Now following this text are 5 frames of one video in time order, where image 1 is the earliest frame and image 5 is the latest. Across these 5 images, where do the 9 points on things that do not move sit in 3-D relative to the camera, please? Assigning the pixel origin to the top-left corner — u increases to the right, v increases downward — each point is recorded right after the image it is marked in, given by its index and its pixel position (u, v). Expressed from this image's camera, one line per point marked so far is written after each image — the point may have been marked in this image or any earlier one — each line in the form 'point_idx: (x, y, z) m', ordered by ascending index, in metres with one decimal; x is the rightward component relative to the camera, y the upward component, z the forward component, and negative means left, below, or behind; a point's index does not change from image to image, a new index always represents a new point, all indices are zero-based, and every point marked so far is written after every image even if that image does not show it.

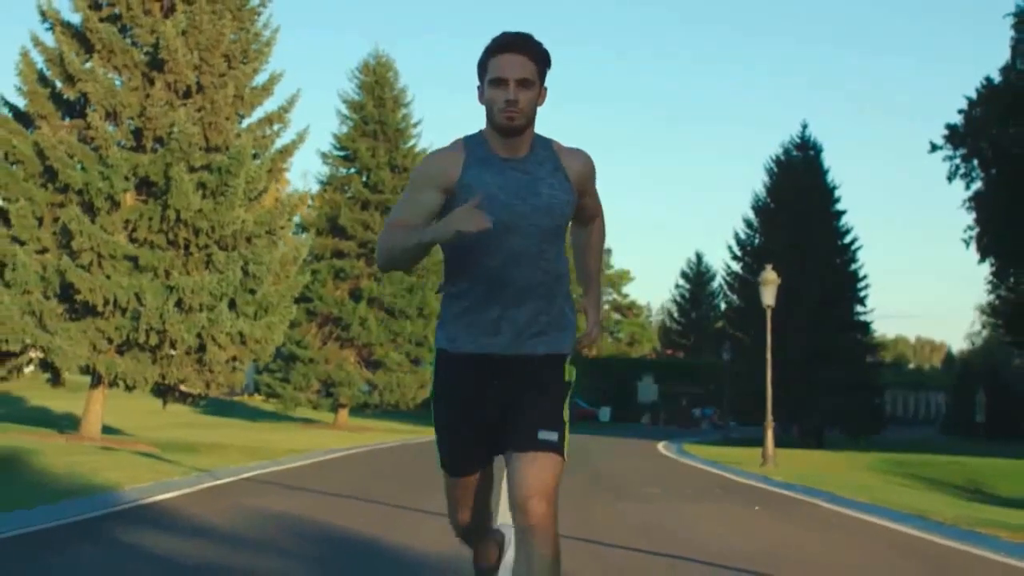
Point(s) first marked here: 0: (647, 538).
0: (+1.2, -2.1, +11.9) m
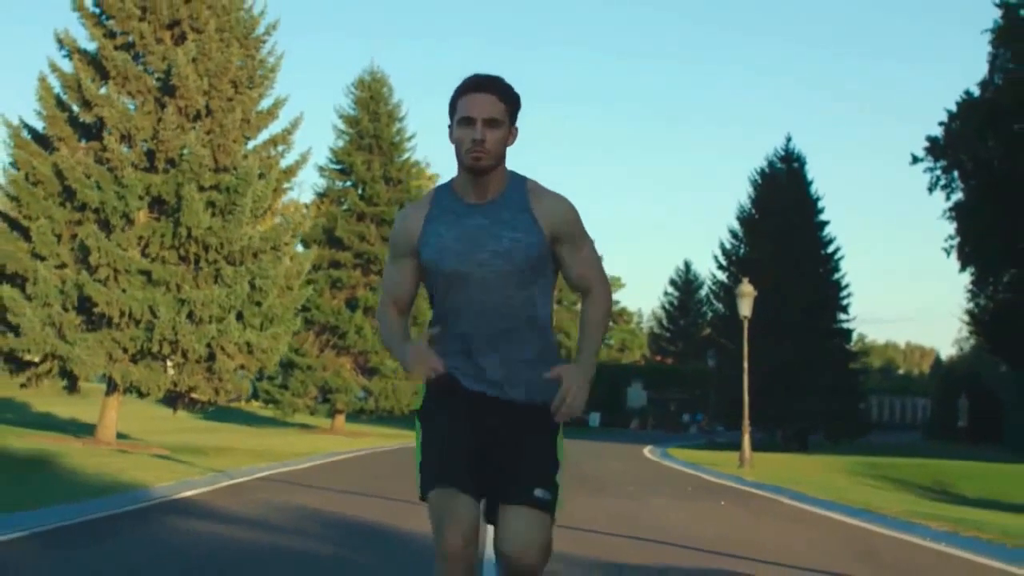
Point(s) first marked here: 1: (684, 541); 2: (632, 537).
0: (+1.1, -2.2, +13.1) m
1: (+1.5, -2.1, +12.1) m
2: (+1.1, -2.2, +12.5) m
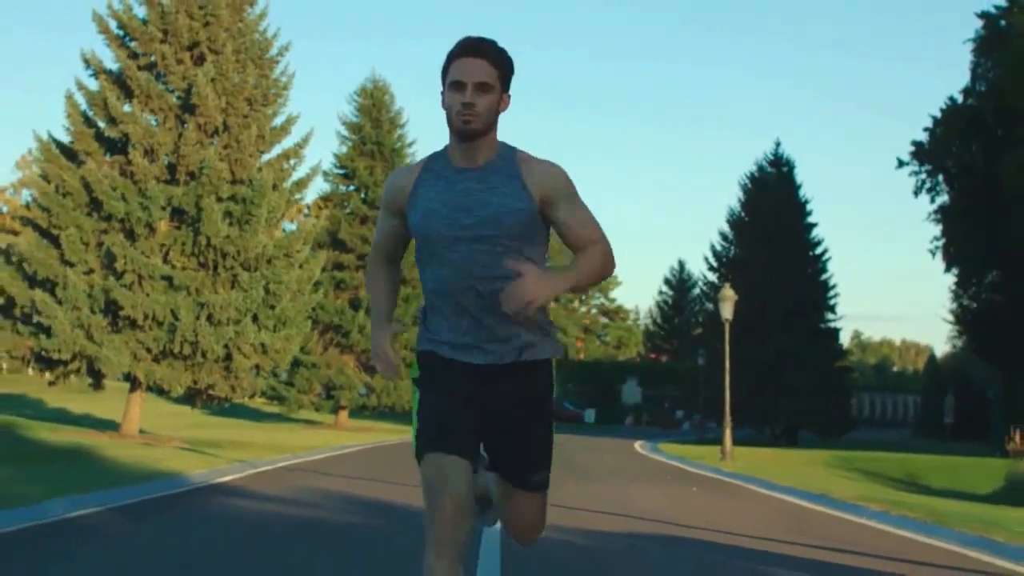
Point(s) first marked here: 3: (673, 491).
0: (+1.0, -2.3, +14.7) m
1: (+1.5, -2.2, +13.7) m
2: (+1.1, -2.3, +14.0) m
3: (+1.9, -2.5, +16.7) m
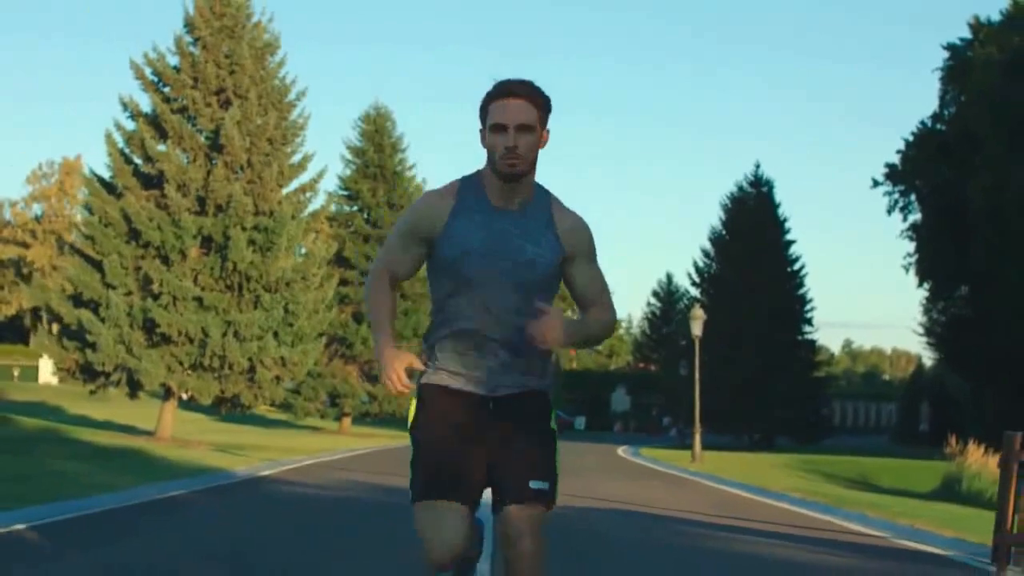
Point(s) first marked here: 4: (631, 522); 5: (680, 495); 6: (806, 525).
0: (+0.9, -2.7, +17.5) m
1: (+1.4, -2.6, +16.4) m
2: (+1.0, -2.6, +16.8) m
3: (+1.8, -2.8, +19.5) m
4: (+1.2, -2.4, +13.7) m
5: (+2.1, -2.6, +17.4) m
6: (+2.9, -2.3, +13.5) m
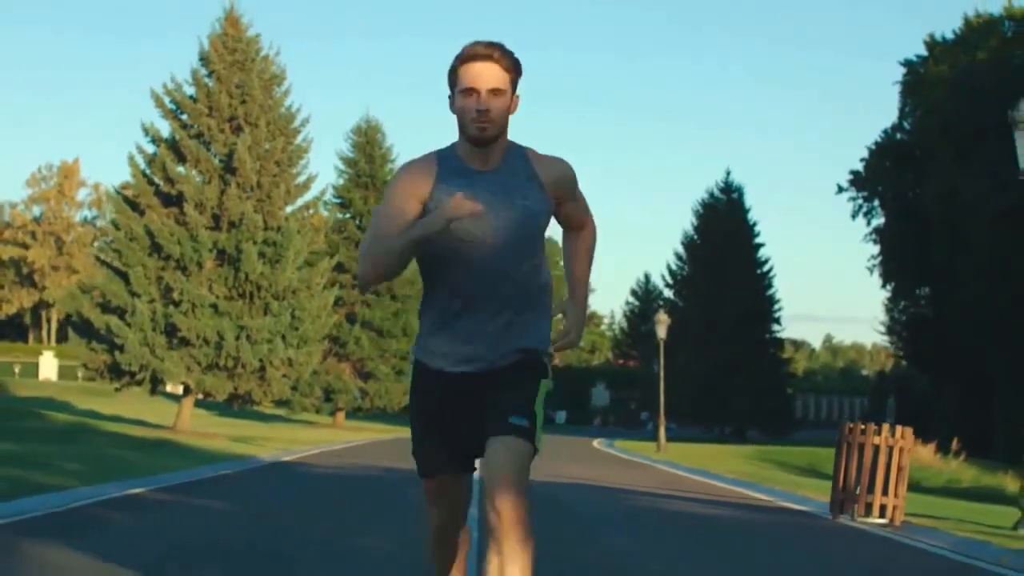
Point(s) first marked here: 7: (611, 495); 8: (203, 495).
0: (+0.7, -2.8, +20.4) m
1: (+1.1, -2.8, +19.4) m
2: (+0.7, -2.8, +19.7) m
3: (+1.5, -3.0, +22.4) m
4: (+1.0, -2.6, +16.7) m
5: (+1.9, -2.8, +20.3) m
6: (+2.7, -2.5, +16.5) m
7: (+1.2, -2.6, +17.1) m
8: (-3.5, -2.4, +15.6) m
